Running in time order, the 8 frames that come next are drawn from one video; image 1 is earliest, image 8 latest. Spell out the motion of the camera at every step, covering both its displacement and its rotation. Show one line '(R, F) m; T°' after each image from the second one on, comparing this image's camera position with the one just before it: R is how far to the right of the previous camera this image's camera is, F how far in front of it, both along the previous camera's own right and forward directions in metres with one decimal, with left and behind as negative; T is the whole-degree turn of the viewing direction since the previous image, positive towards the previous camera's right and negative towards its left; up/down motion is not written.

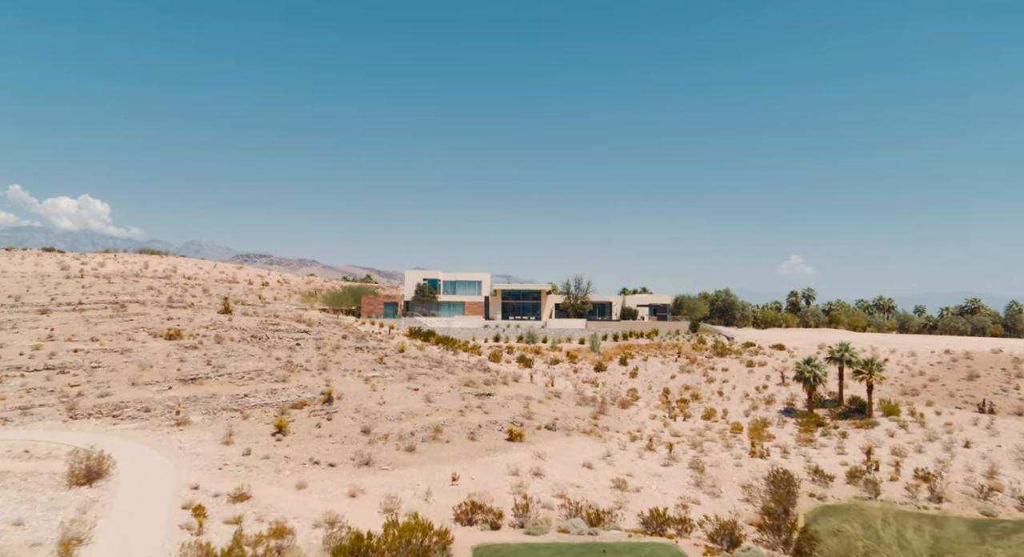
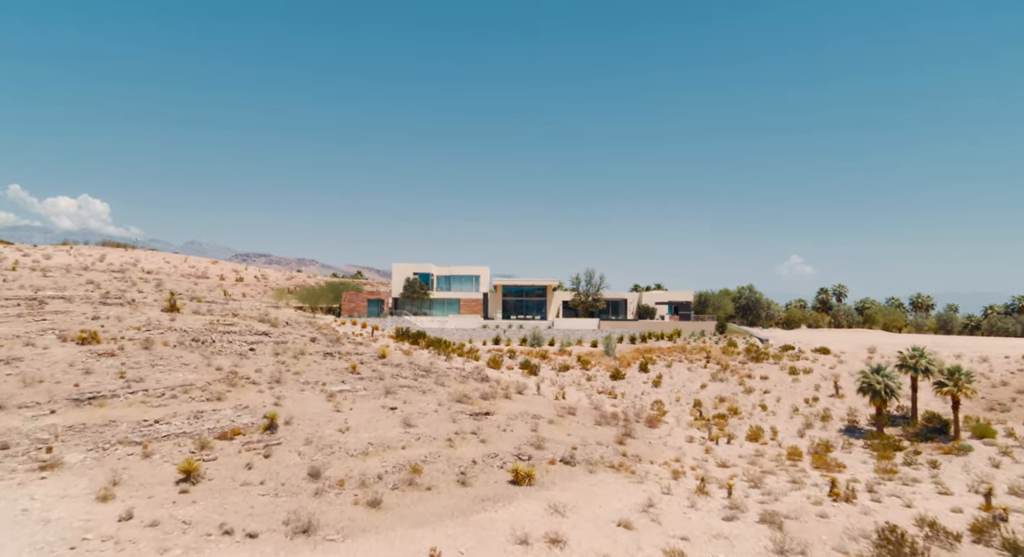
(-0.2, +7.2) m; 0°
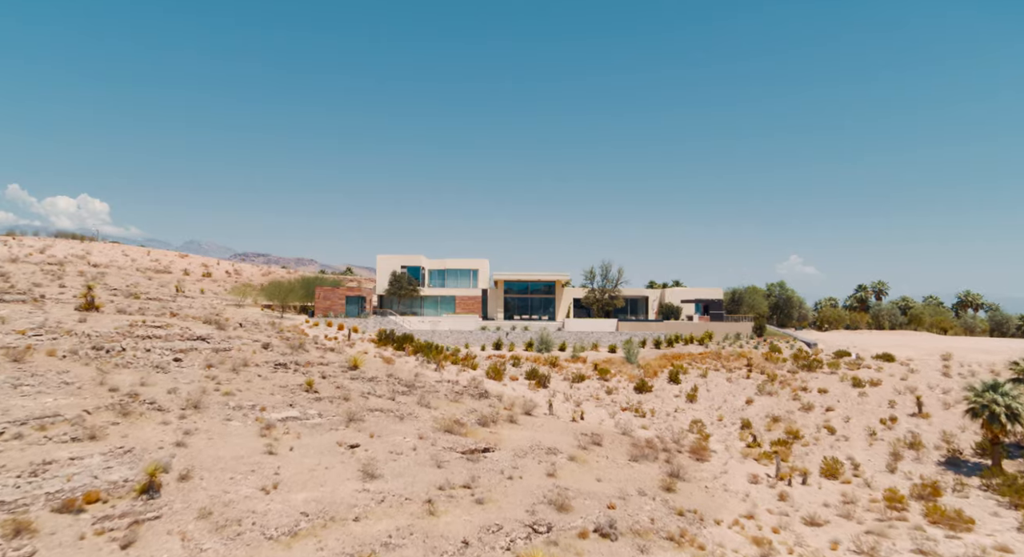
(-0.3, +7.5) m; 0°
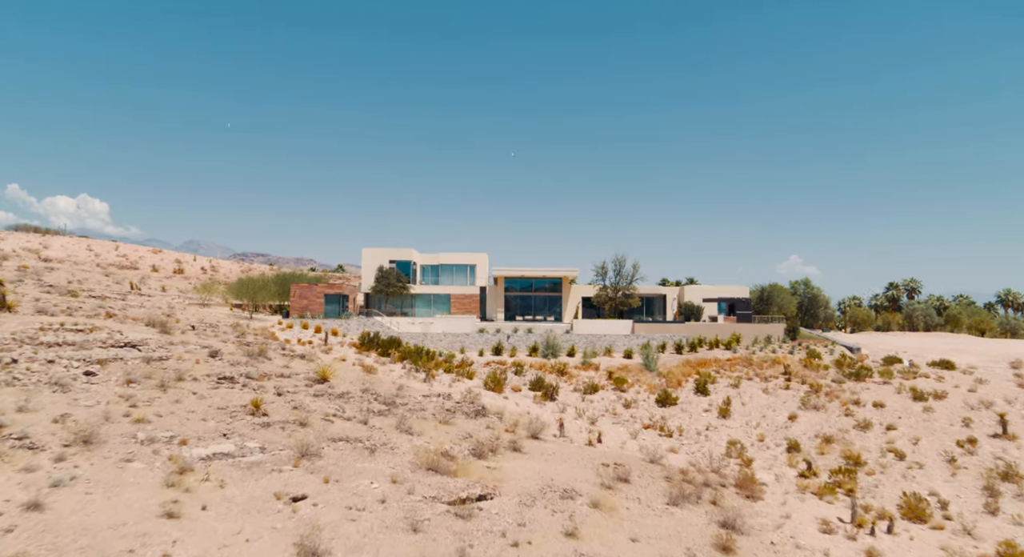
(-0.1, +5.1) m; 0°
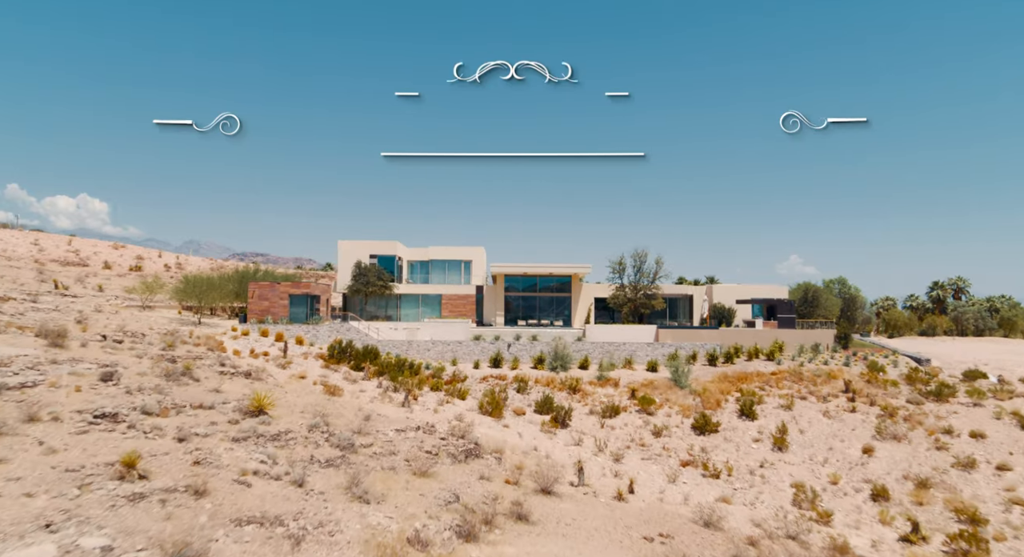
(-0.1, +6.2) m; 0°
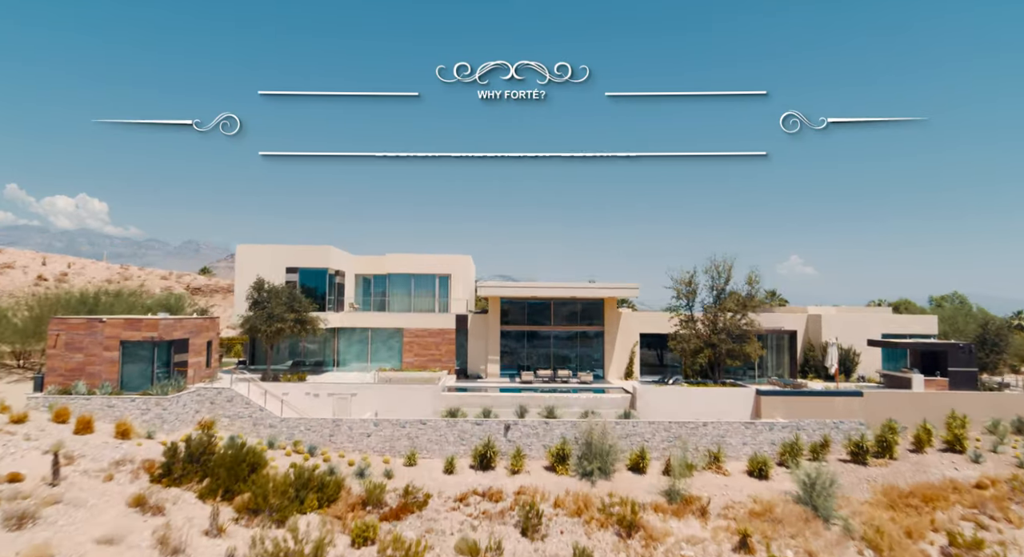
(0.0, +13.9) m; 0°
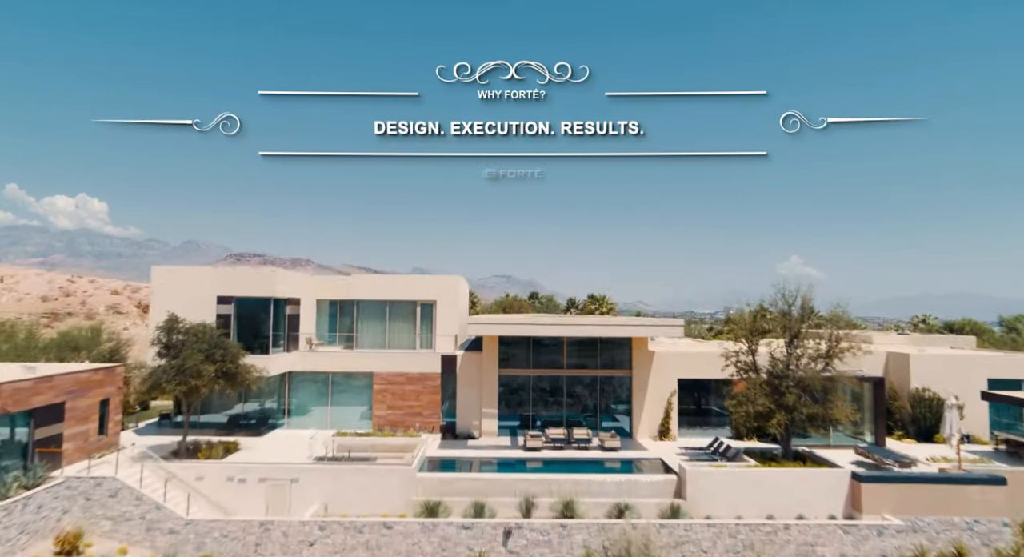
(0.0, +5.7) m; 0°
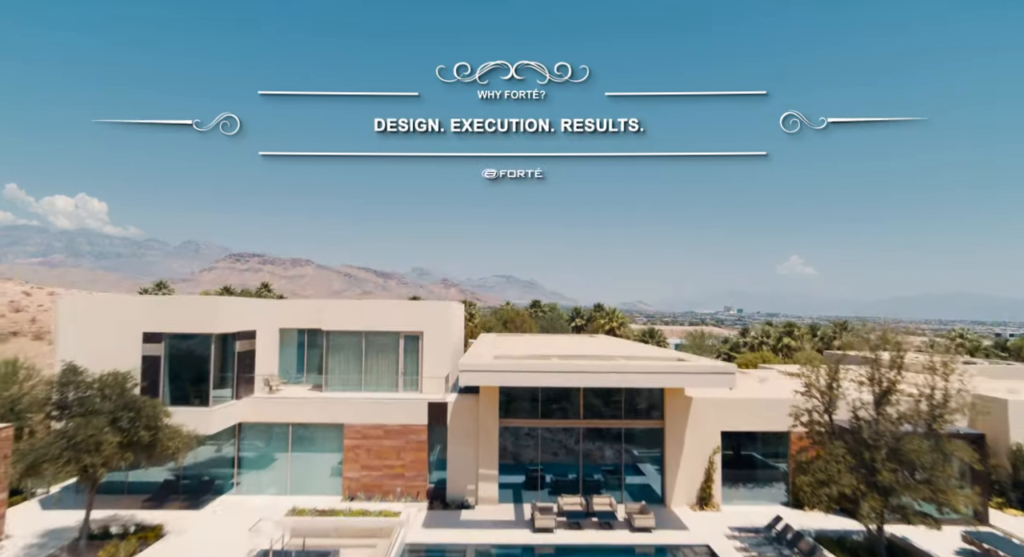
(-0.1, +3.9) m; 0°
